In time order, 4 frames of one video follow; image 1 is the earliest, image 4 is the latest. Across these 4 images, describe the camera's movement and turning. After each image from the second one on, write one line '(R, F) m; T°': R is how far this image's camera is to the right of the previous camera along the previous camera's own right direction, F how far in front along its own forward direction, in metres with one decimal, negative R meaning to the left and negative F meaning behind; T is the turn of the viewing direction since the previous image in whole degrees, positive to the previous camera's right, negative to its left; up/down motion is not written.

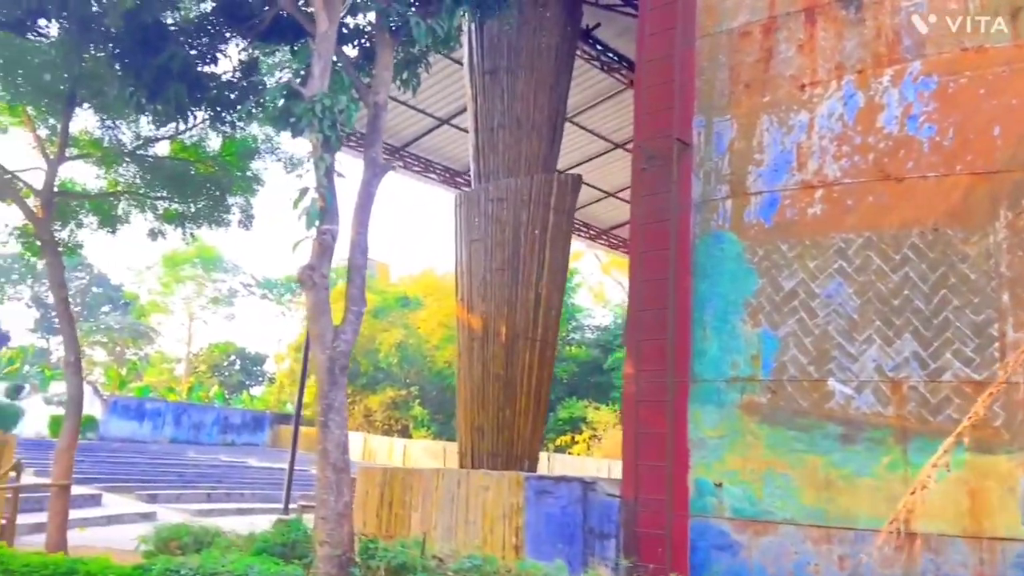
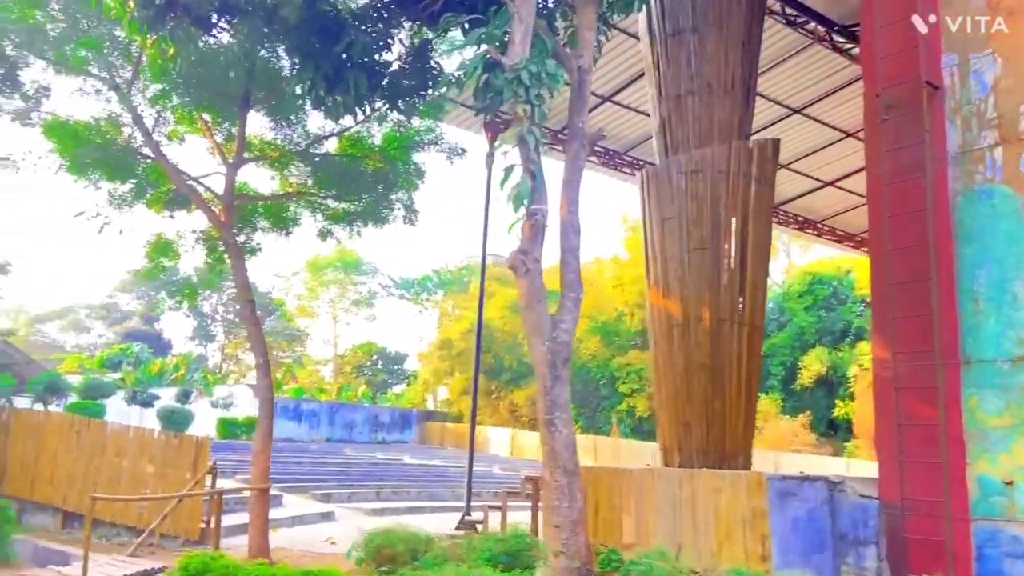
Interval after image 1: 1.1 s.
(-0.7, +0.5) m; -9°
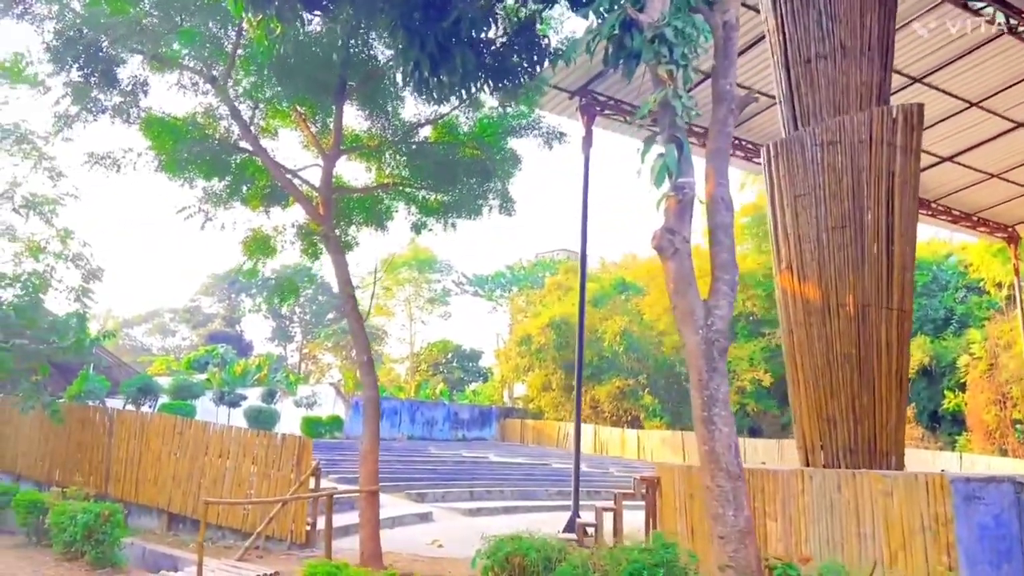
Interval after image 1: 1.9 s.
(-0.4, +0.5) m; -5°
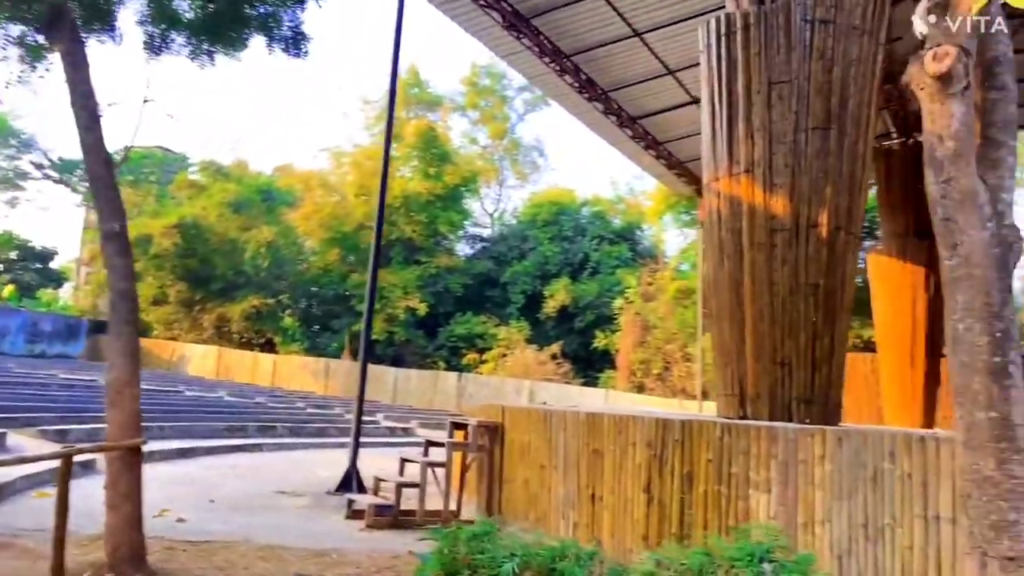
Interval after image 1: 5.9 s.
(-1.7, +2.7) m; +28°
